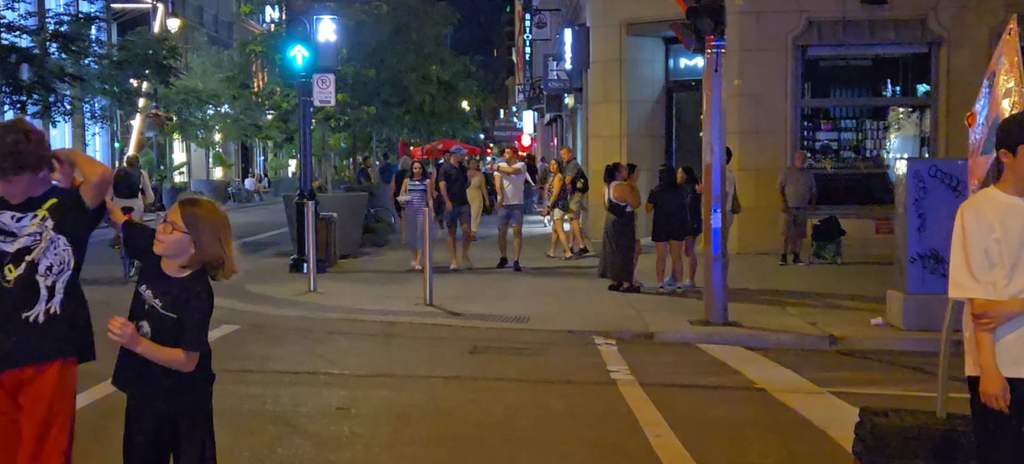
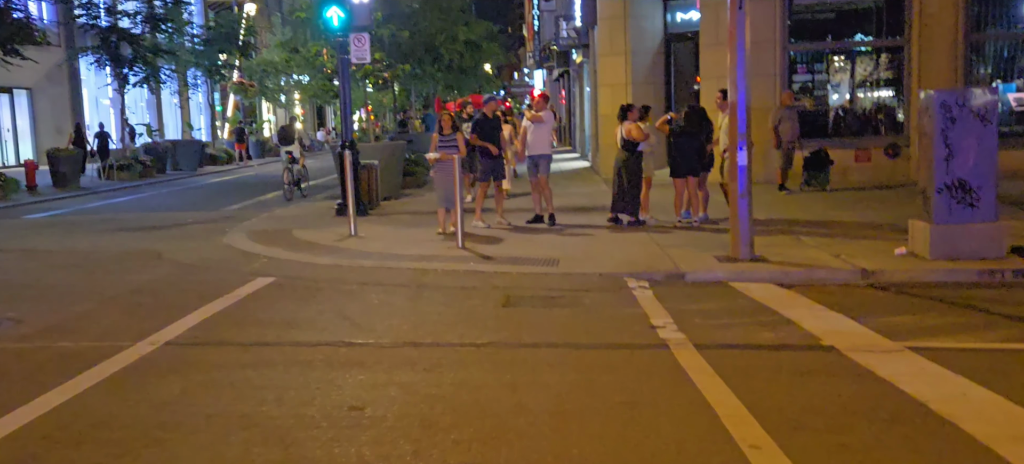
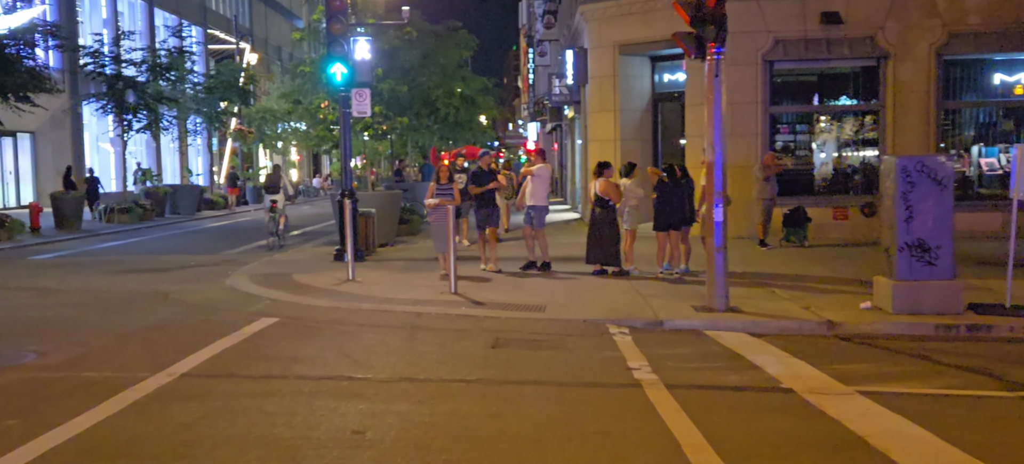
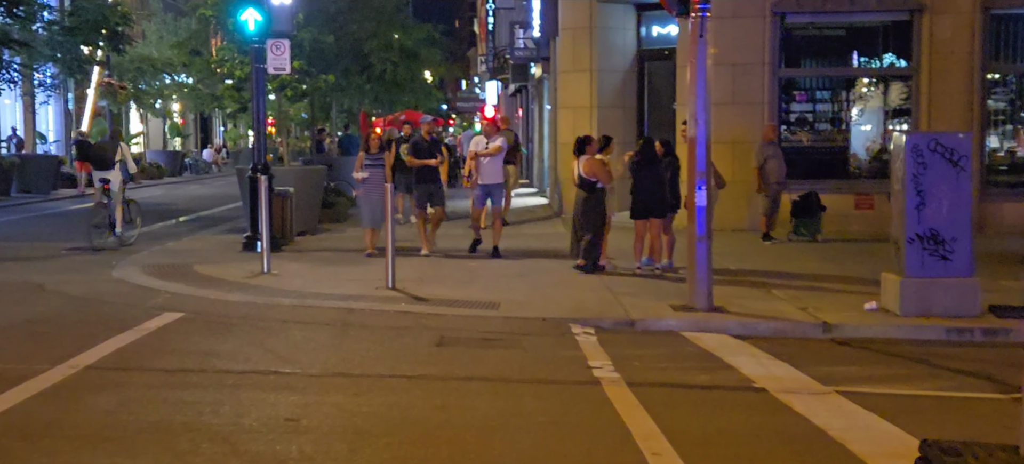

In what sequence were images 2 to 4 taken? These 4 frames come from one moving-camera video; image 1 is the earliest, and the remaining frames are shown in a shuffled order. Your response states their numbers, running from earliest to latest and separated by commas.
4, 3, 2
